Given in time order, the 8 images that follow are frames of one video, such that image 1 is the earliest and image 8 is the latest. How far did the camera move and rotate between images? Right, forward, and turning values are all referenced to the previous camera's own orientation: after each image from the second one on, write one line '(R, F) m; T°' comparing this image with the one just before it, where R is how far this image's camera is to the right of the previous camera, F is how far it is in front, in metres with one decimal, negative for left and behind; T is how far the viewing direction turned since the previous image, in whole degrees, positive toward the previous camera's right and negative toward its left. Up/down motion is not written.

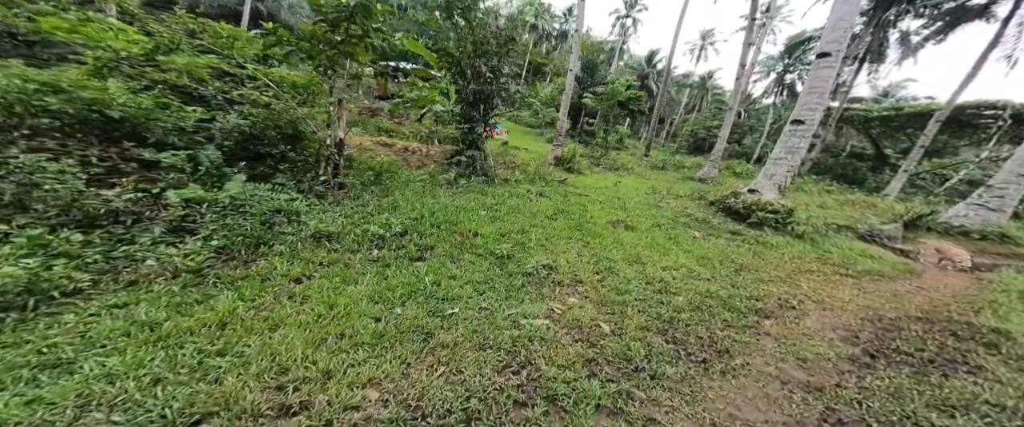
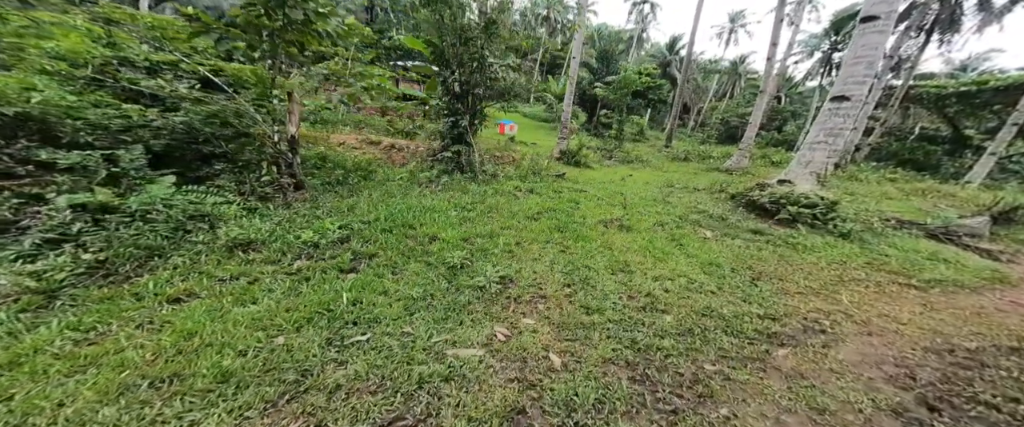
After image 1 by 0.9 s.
(+0.7, +0.6) m; -5°
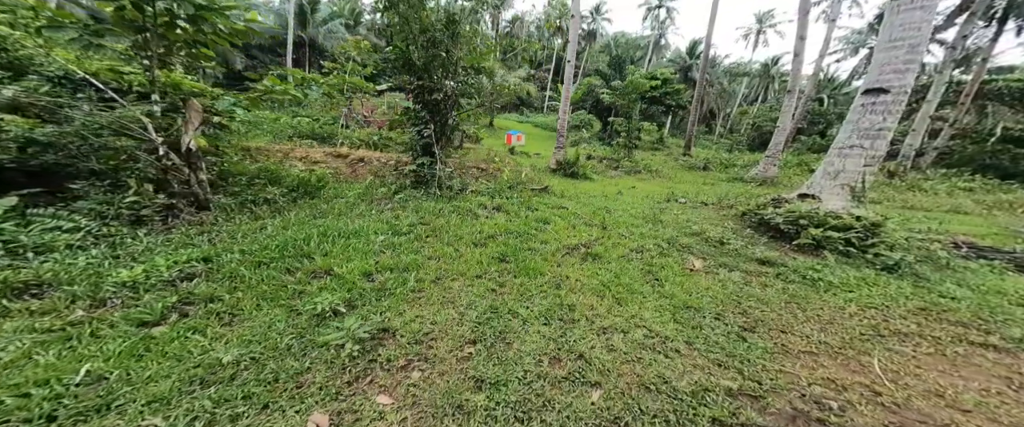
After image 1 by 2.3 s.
(+1.0, +0.8) m; -5°
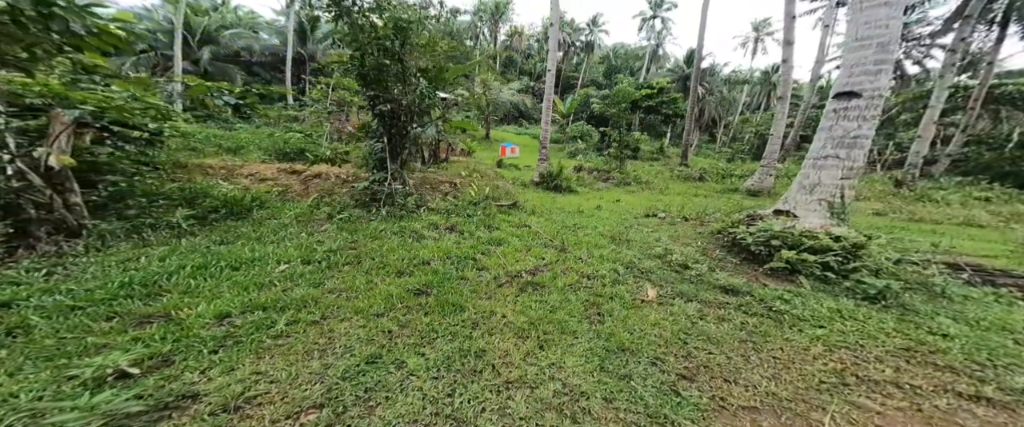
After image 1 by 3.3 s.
(+0.8, +0.4) m; -1°
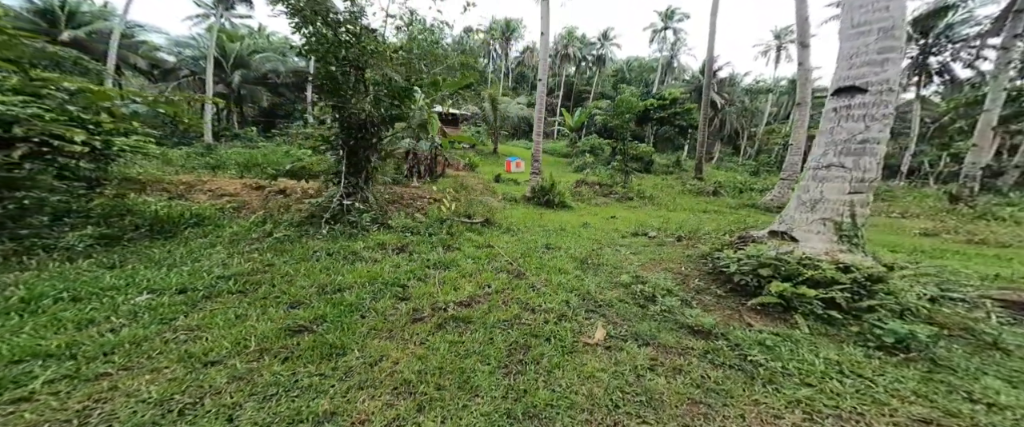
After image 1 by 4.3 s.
(+0.9, +0.6) m; -4°
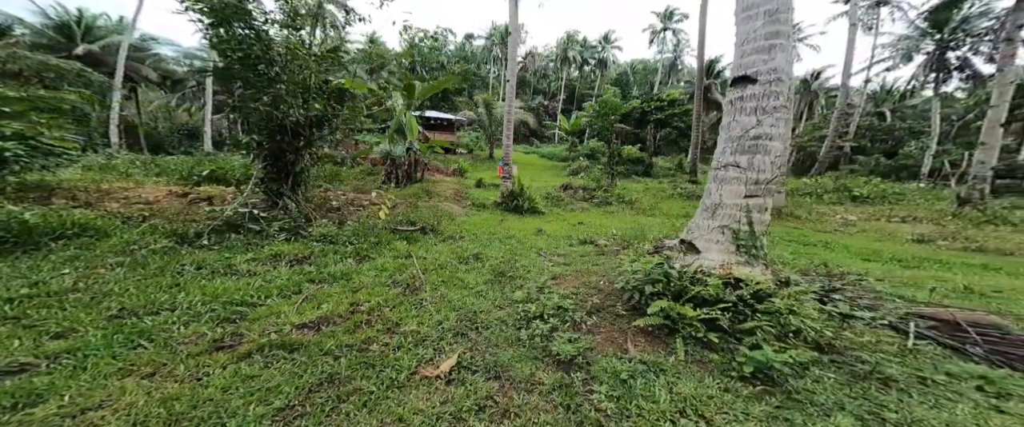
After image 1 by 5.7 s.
(+1.3, +0.4) m; -2°
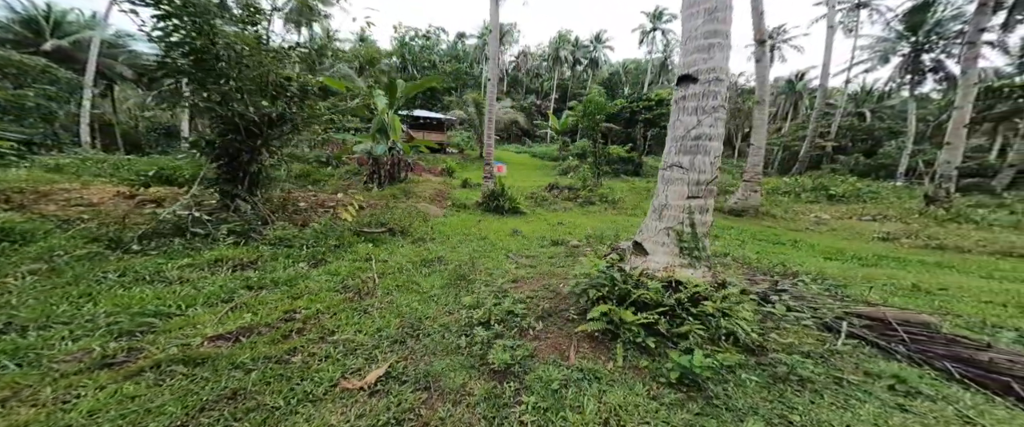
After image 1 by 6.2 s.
(+0.4, +0.1) m; +1°
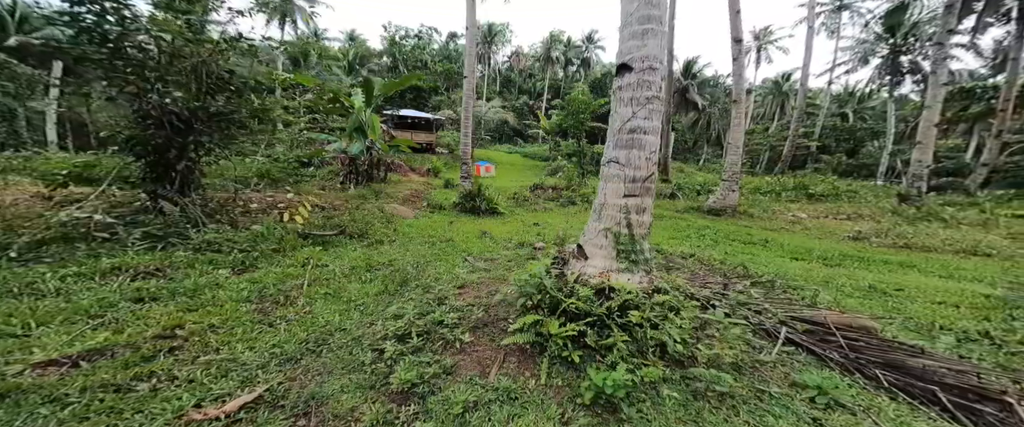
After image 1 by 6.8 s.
(+0.5, +0.2) m; +1°
